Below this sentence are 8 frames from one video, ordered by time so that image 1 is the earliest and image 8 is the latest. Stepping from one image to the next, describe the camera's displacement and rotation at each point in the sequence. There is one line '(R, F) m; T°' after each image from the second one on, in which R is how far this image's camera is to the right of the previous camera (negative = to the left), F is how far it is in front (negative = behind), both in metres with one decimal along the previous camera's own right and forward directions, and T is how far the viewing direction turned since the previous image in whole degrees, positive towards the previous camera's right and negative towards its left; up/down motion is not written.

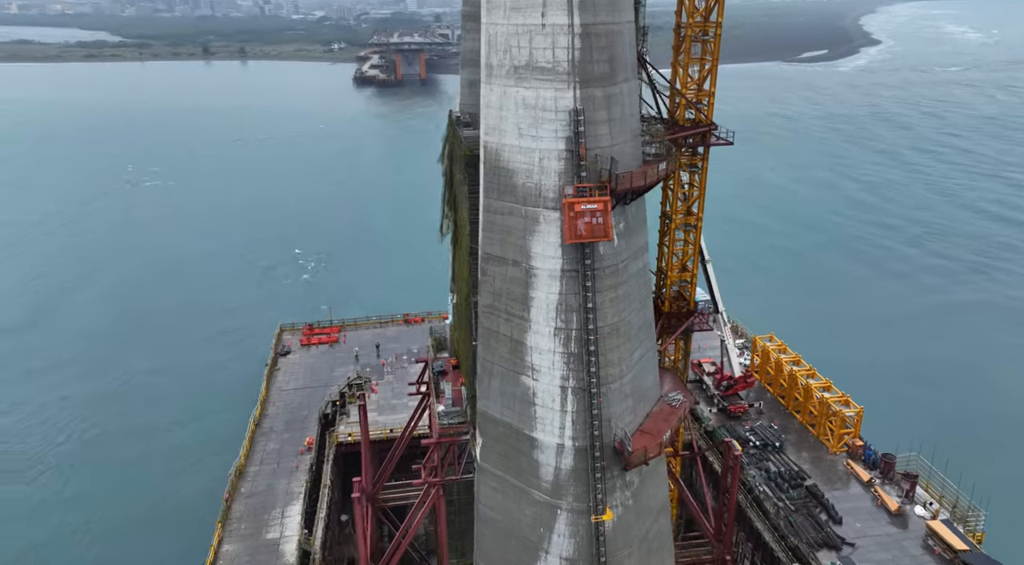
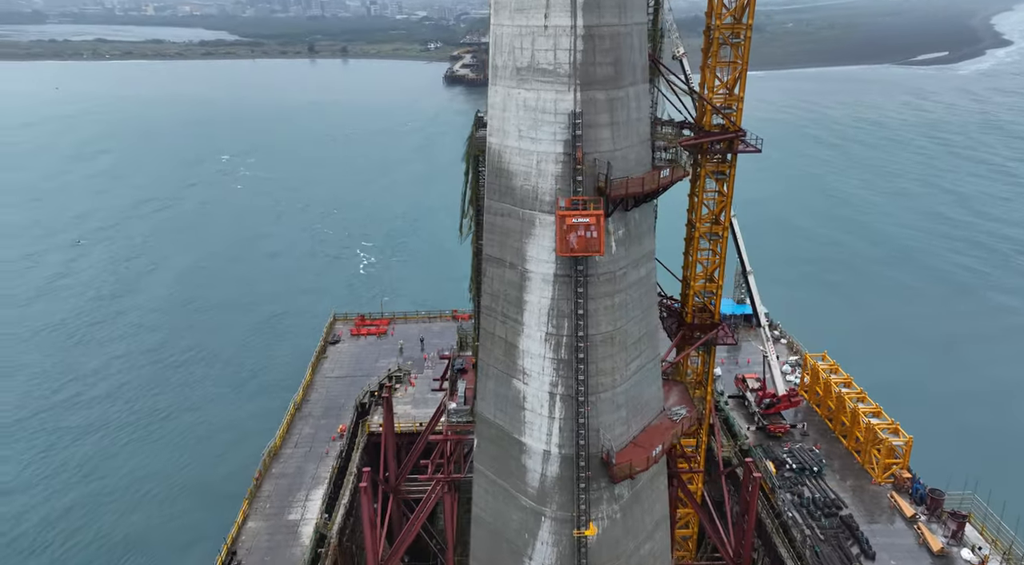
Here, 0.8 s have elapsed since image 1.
(+6.4, +0.6) m; -8°
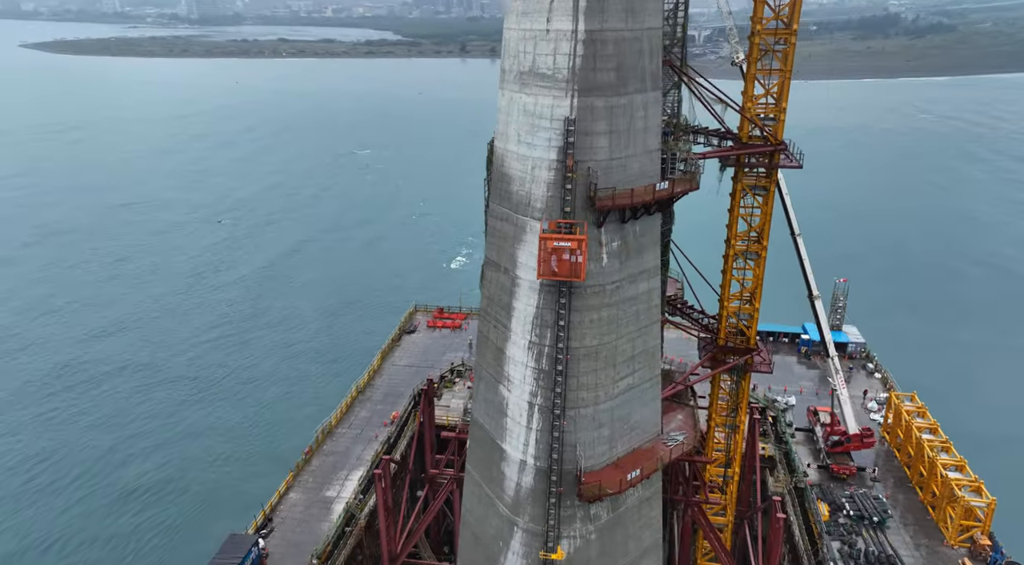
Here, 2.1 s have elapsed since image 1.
(+9.8, +1.5) m; -12°
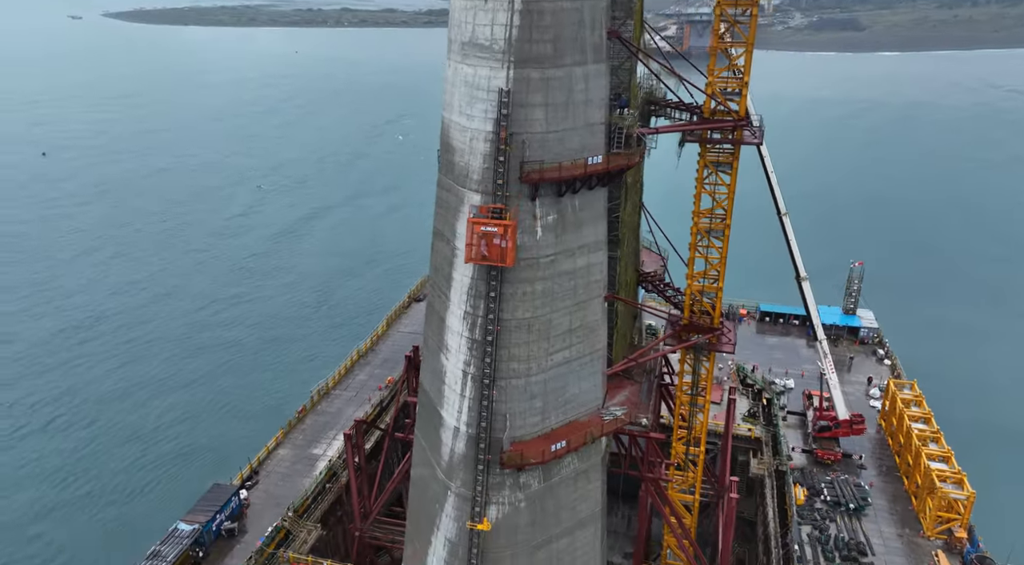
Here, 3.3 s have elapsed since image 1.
(+7.8, -0.2) m; -6°
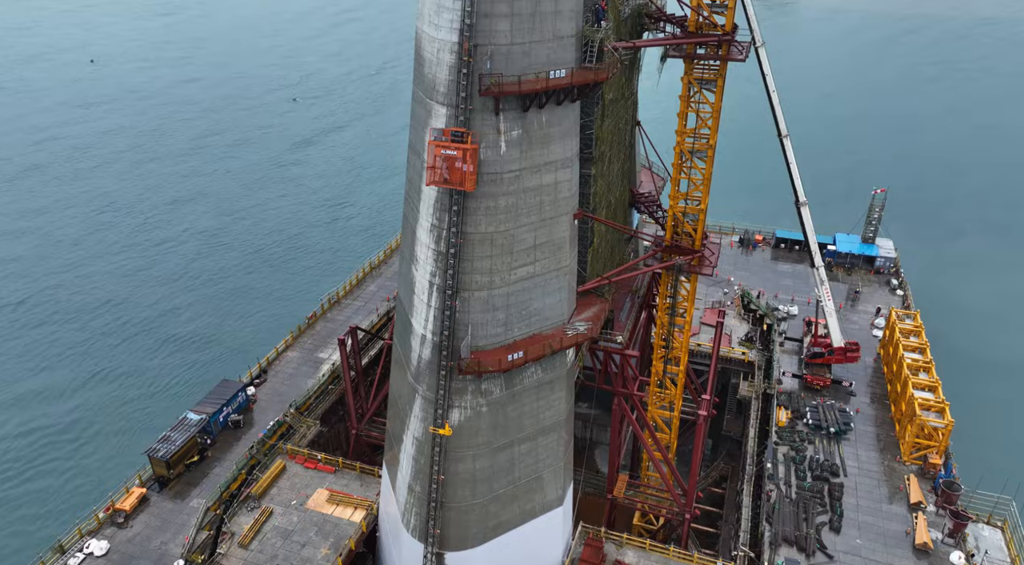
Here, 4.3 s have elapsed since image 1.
(+5.9, -1.4) m; -5°
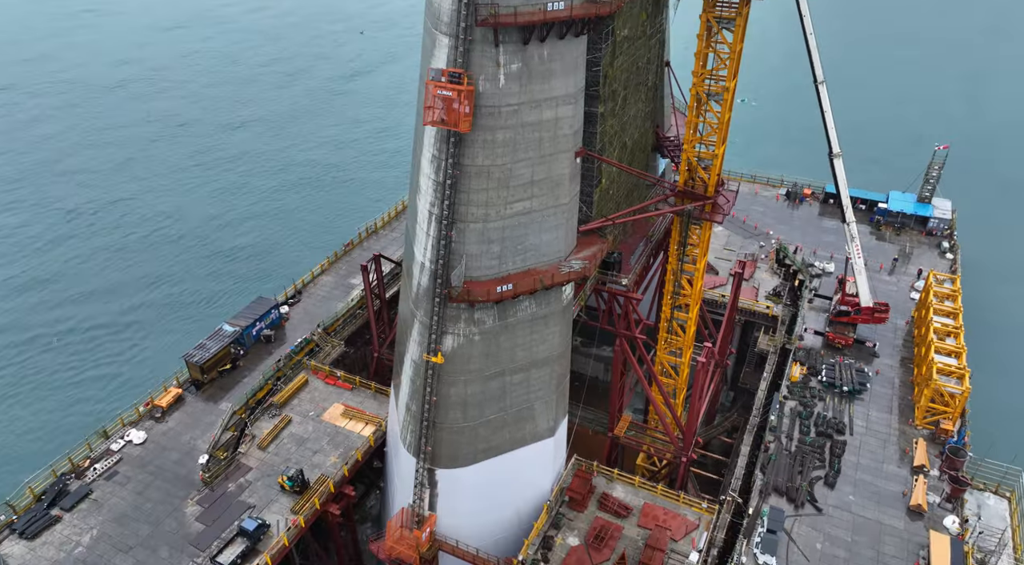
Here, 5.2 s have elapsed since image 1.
(+6.4, -1.6) m; -7°
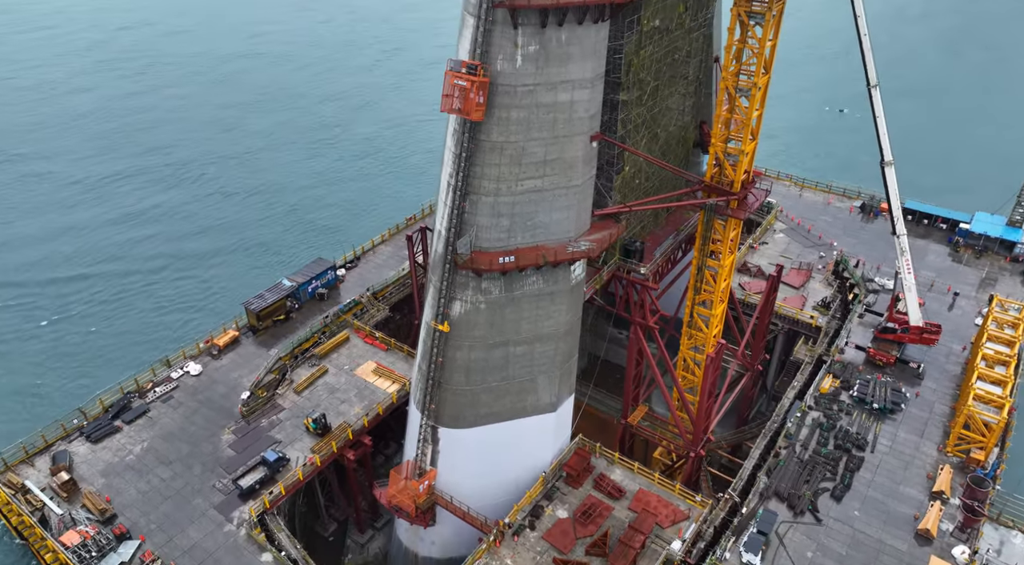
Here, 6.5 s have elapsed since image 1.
(+8.8, -1.6) m; -10°
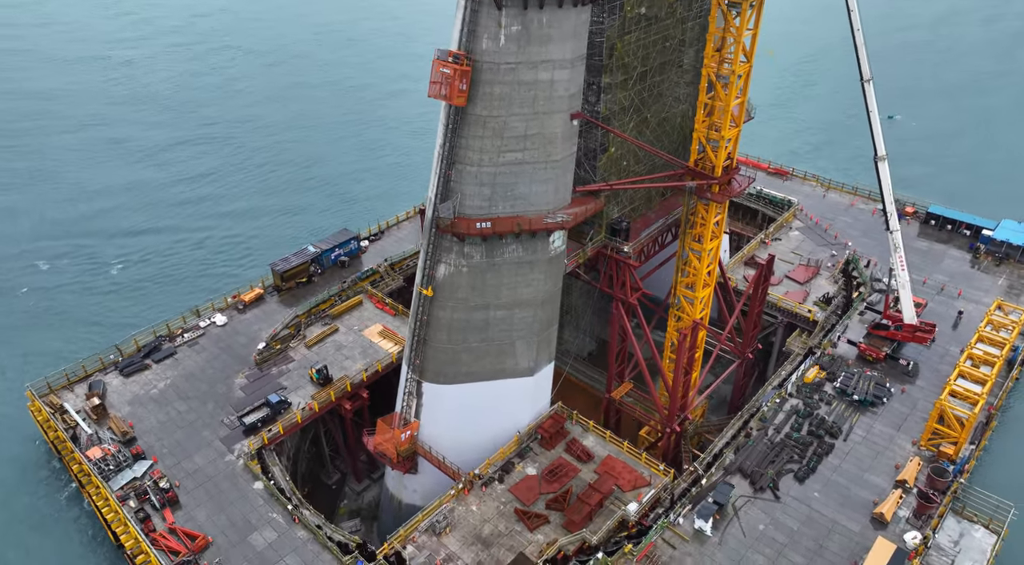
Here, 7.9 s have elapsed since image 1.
(+8.0, -2.9) m; -7°
